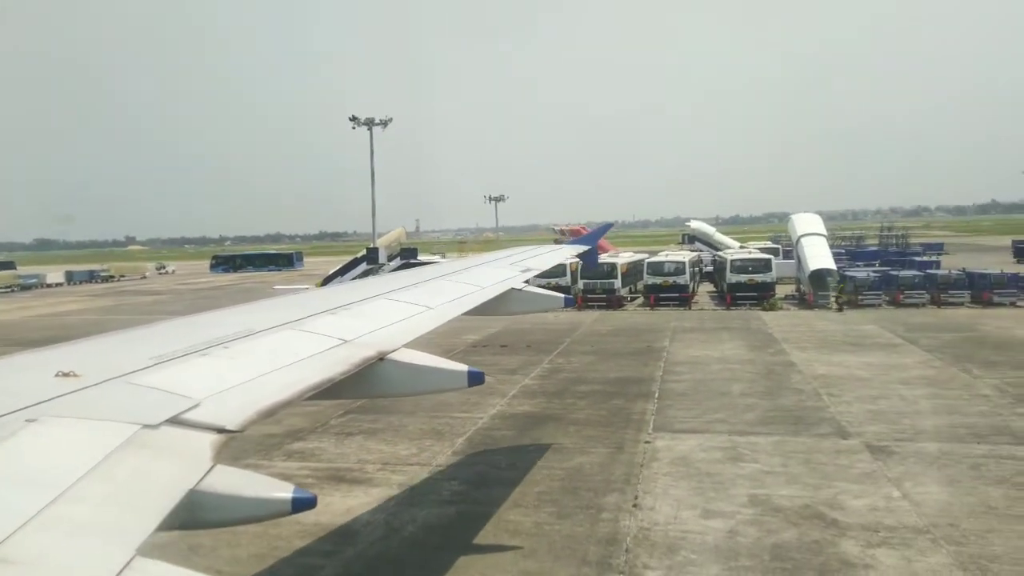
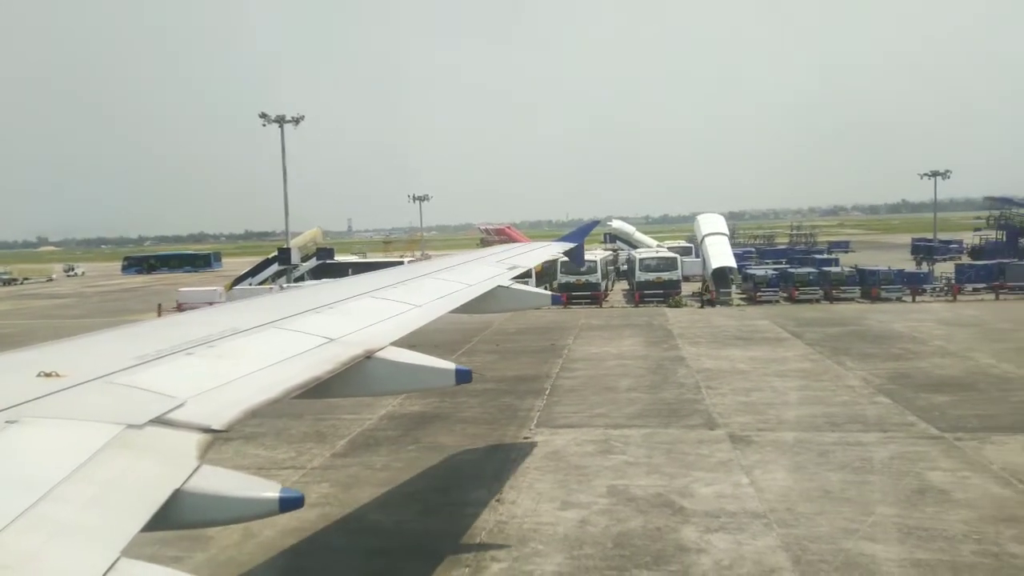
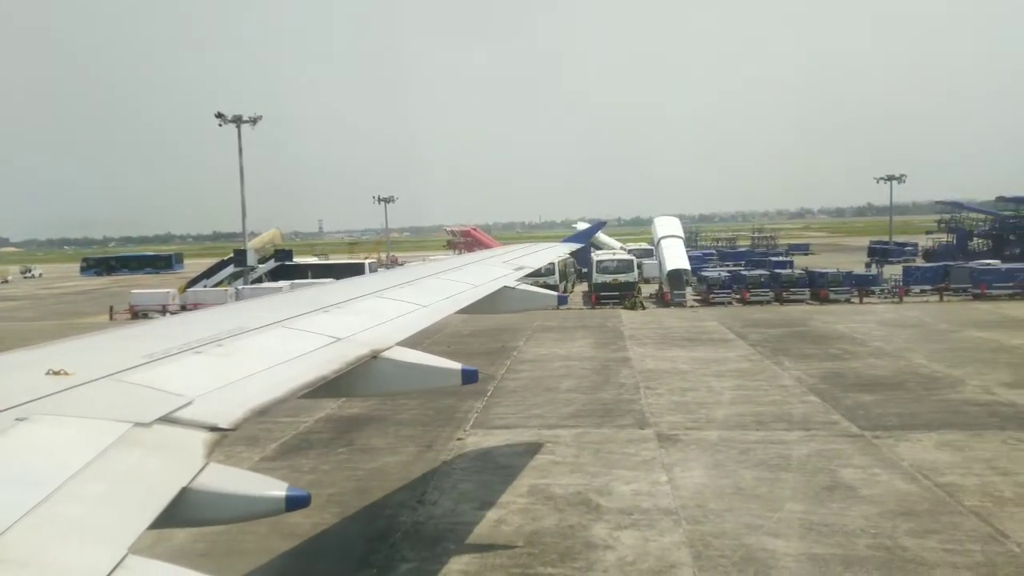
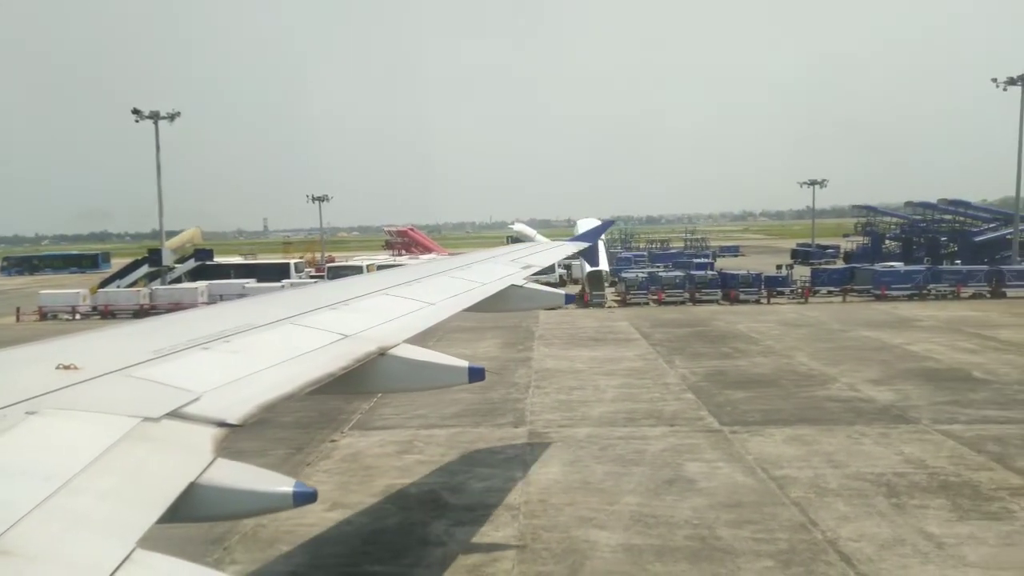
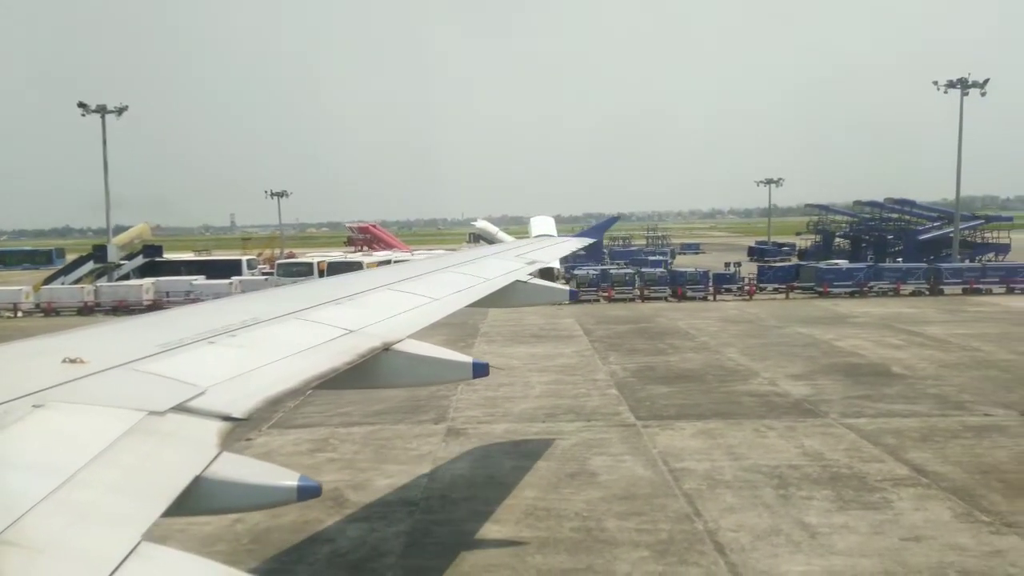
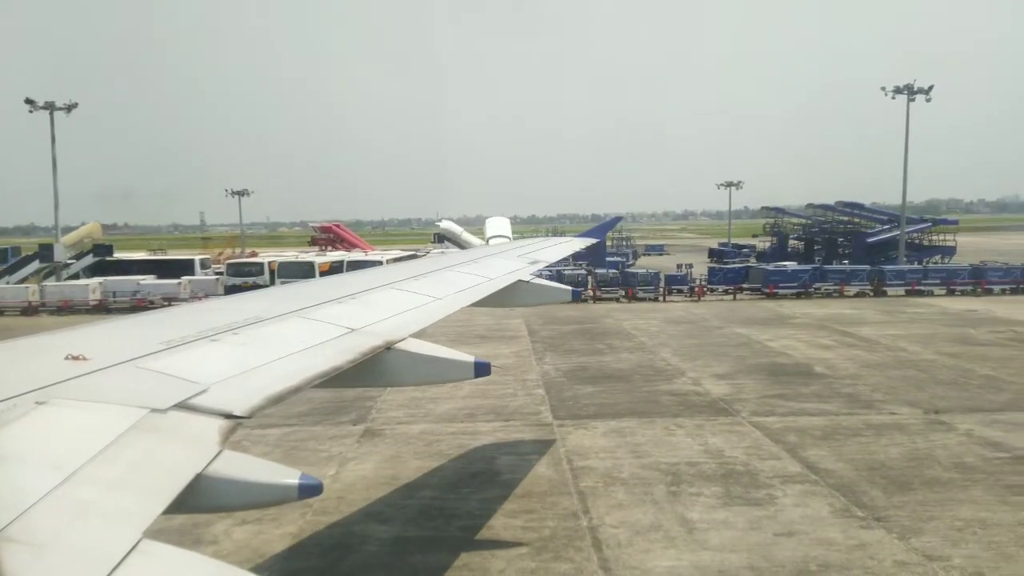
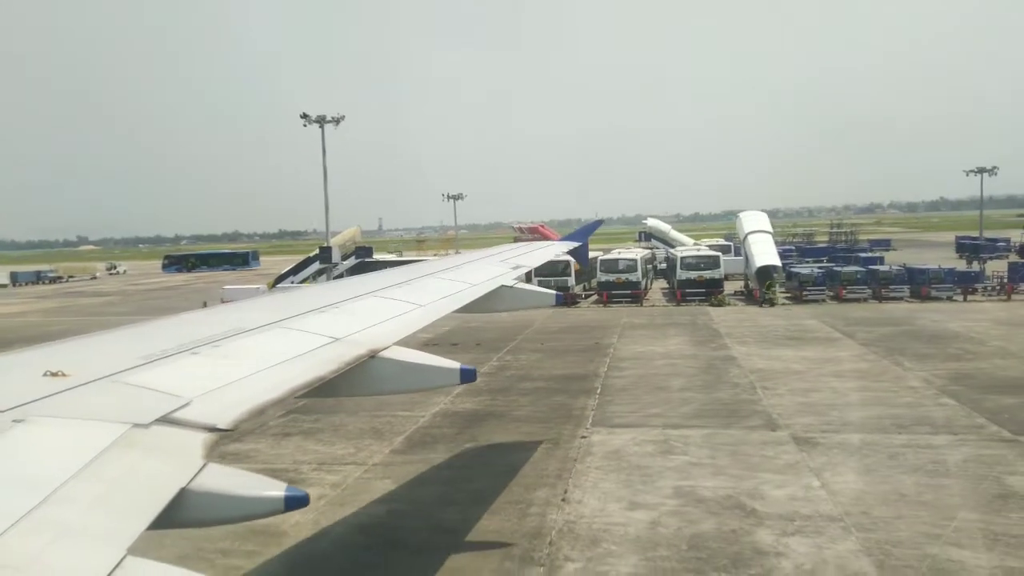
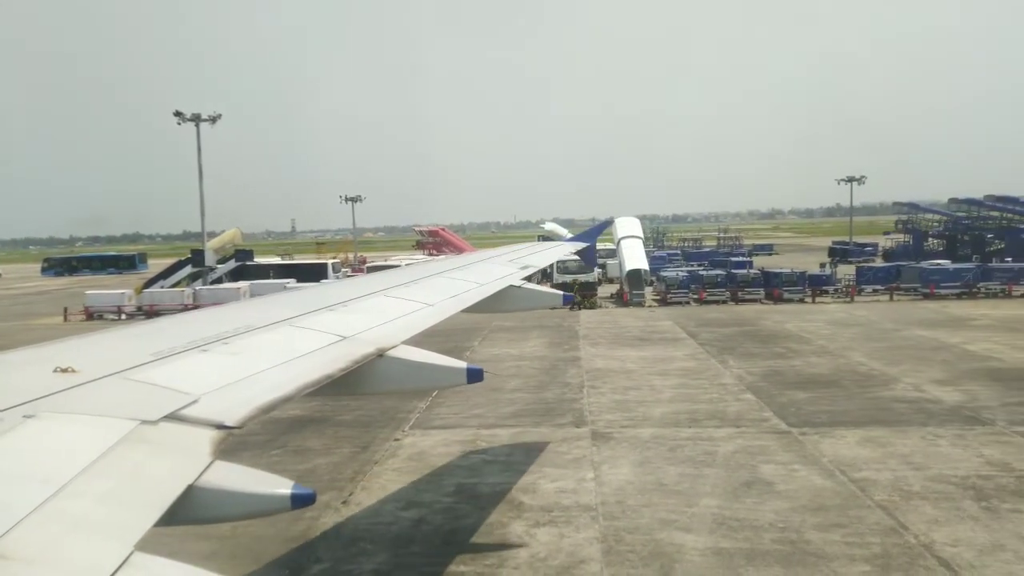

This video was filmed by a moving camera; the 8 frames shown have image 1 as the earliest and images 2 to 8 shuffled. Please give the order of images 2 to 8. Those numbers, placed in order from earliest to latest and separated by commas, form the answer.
7, 2, 3, 8, 4, 5, 6
